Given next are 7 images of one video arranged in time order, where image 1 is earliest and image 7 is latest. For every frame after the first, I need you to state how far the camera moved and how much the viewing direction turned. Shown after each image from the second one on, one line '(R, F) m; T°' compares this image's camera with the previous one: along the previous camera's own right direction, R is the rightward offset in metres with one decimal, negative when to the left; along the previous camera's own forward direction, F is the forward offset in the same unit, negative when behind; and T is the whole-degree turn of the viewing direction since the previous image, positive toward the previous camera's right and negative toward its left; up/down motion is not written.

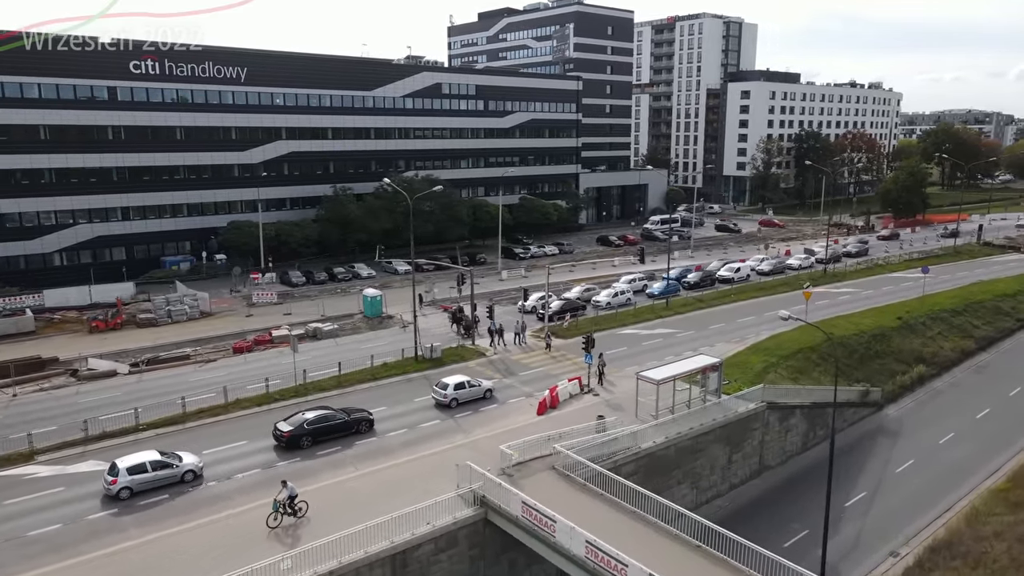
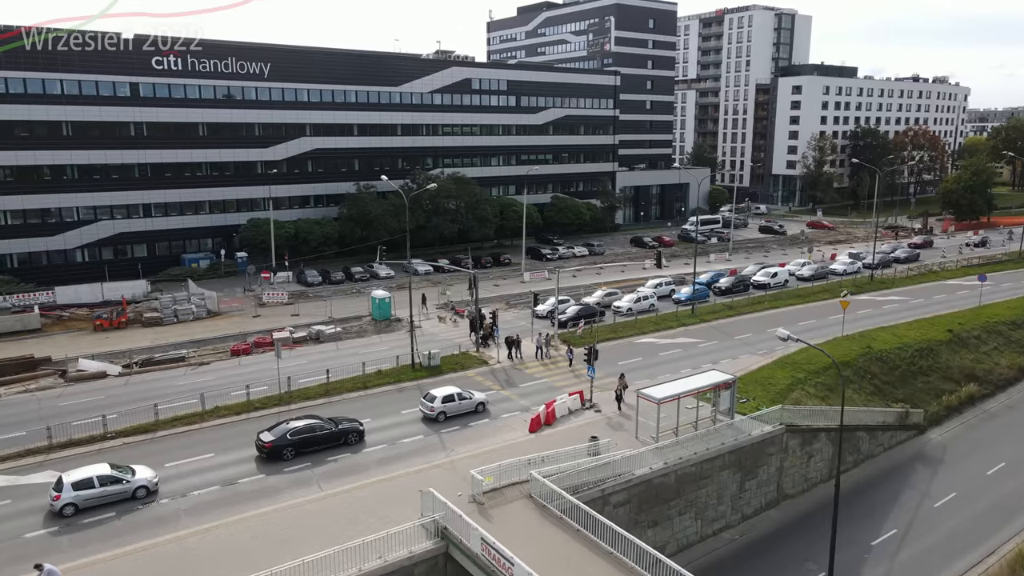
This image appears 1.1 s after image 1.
(+2.5, +2.6) m; -4°
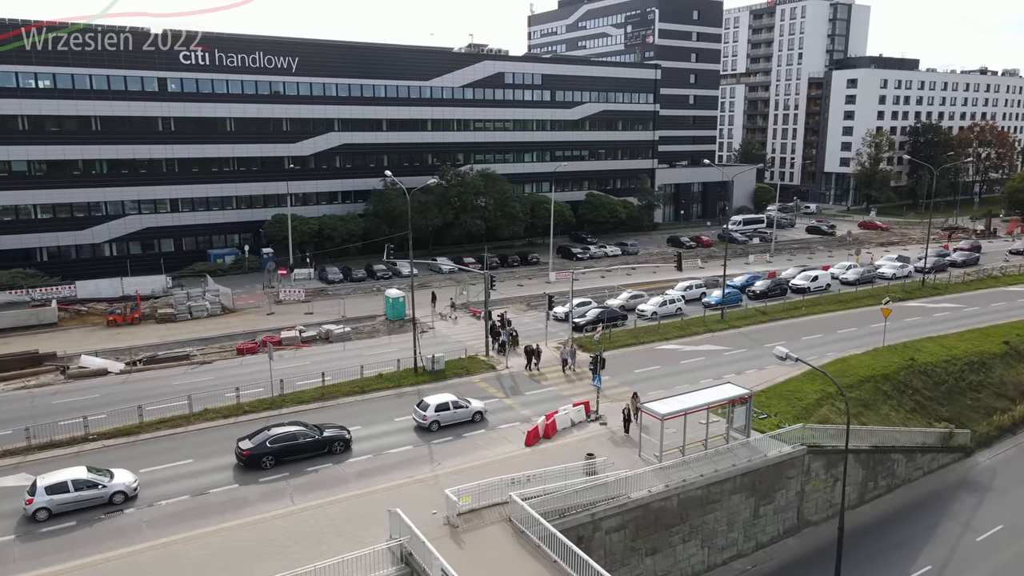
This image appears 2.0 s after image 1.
(+2.1, +2.1) m; -4°
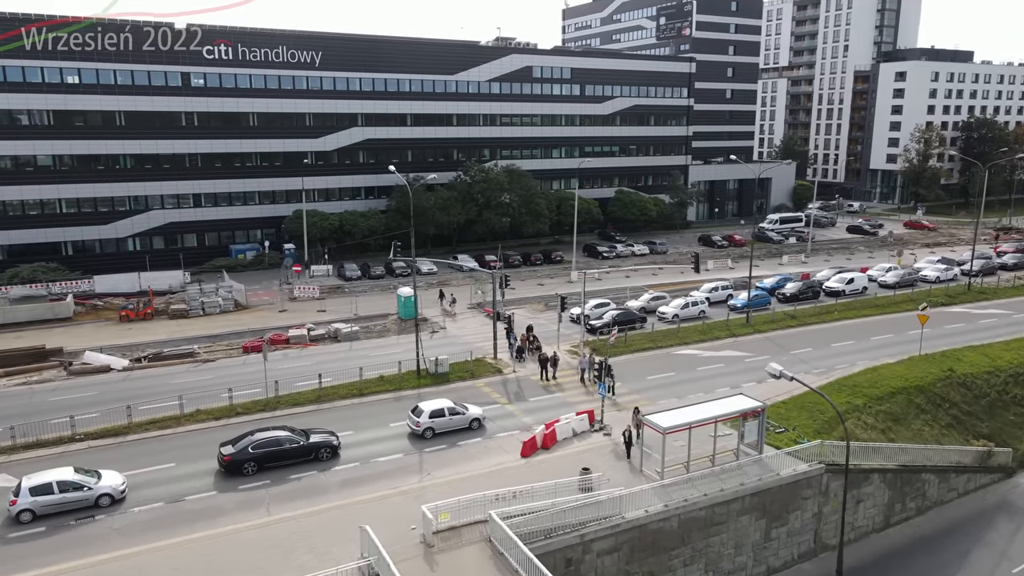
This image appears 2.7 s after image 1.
(+1.7, +1.6) m; -3°
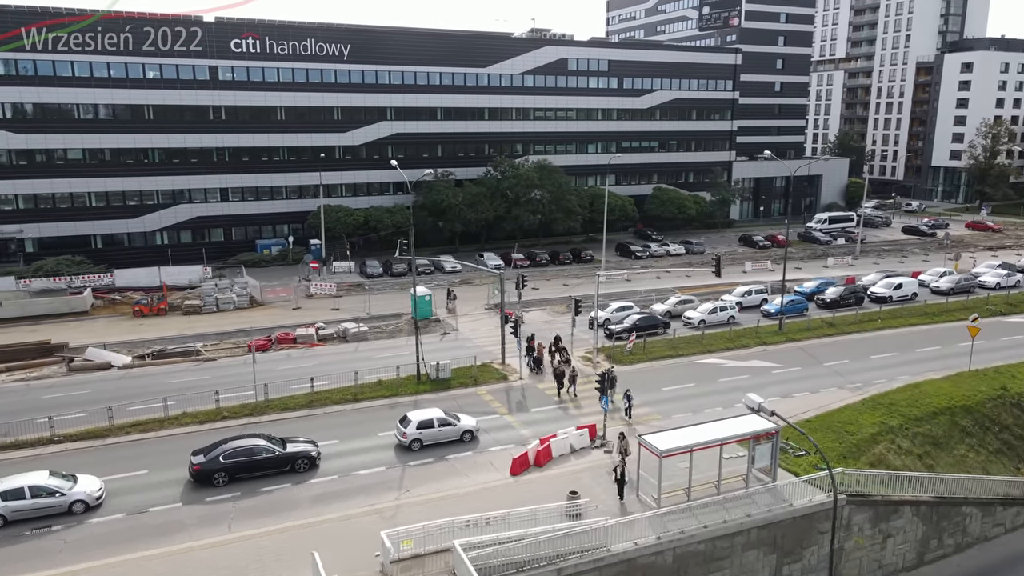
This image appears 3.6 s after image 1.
(+2.1, +2.1) m; -4°
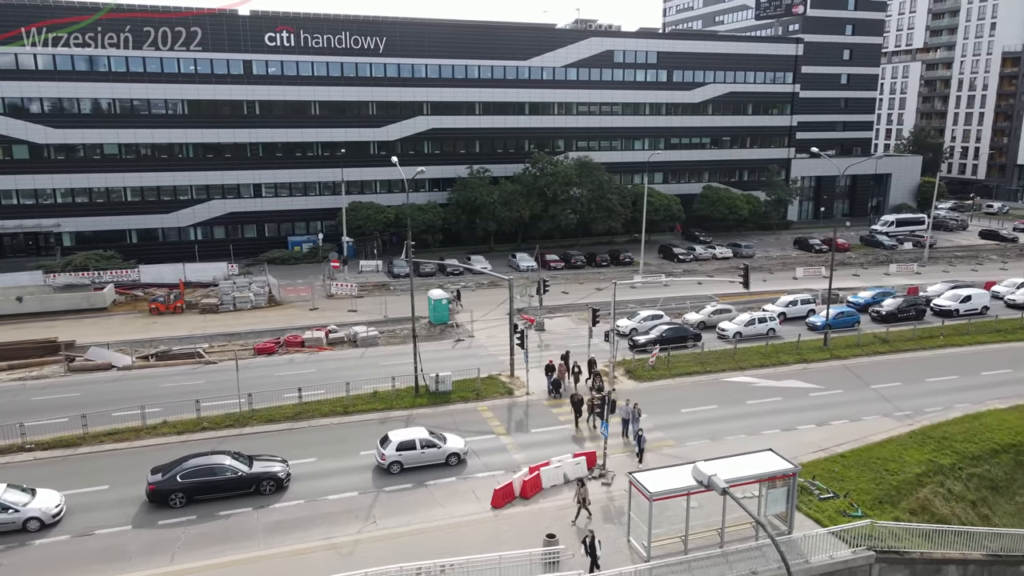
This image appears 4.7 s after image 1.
(+2.4, +2.7) m; -5°
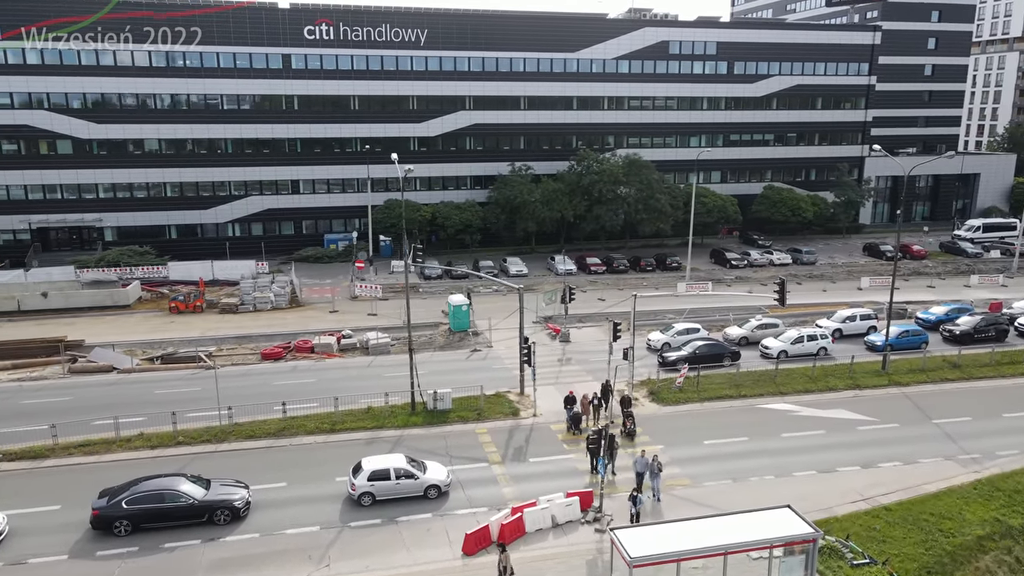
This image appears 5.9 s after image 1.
(+2.5, +3.1) m; -6°
